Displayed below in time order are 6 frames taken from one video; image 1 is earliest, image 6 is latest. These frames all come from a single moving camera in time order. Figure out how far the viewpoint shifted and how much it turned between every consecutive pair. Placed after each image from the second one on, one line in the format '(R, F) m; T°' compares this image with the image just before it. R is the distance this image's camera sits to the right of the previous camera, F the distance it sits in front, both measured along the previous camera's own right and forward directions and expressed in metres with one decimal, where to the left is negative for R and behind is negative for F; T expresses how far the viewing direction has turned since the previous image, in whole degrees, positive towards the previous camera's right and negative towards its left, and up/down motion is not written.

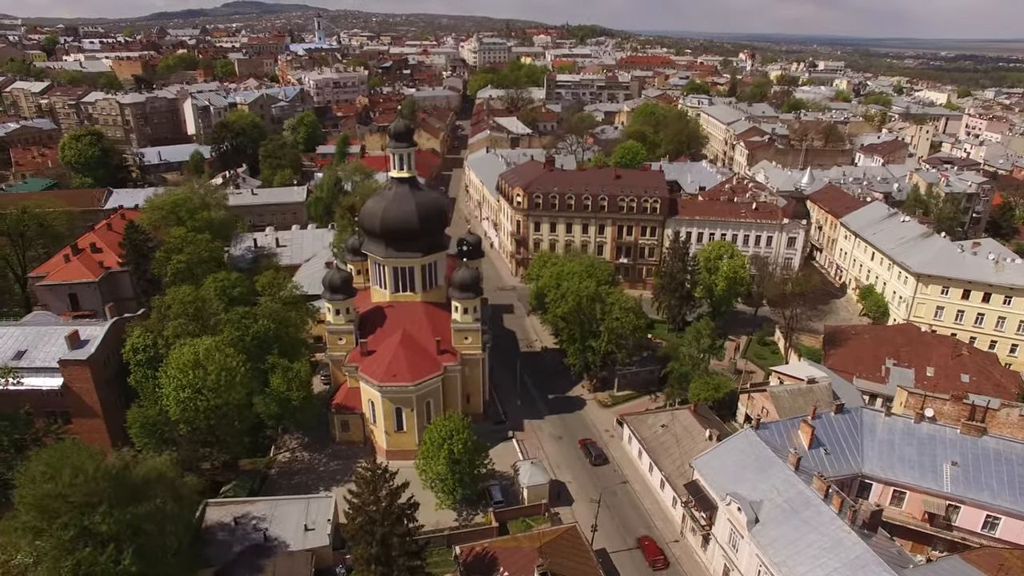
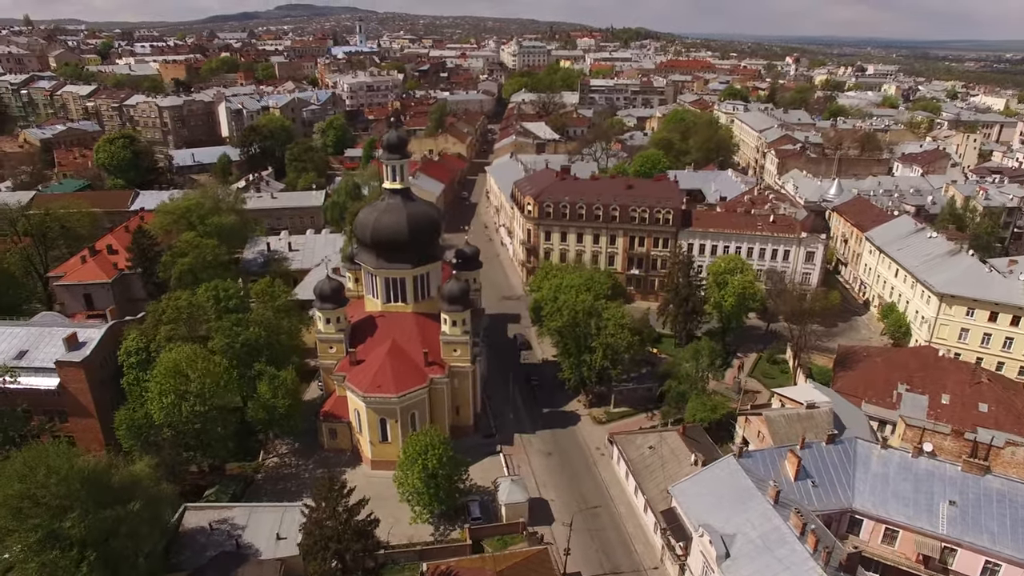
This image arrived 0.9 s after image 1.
(+3.3, +0.7) m; -4°
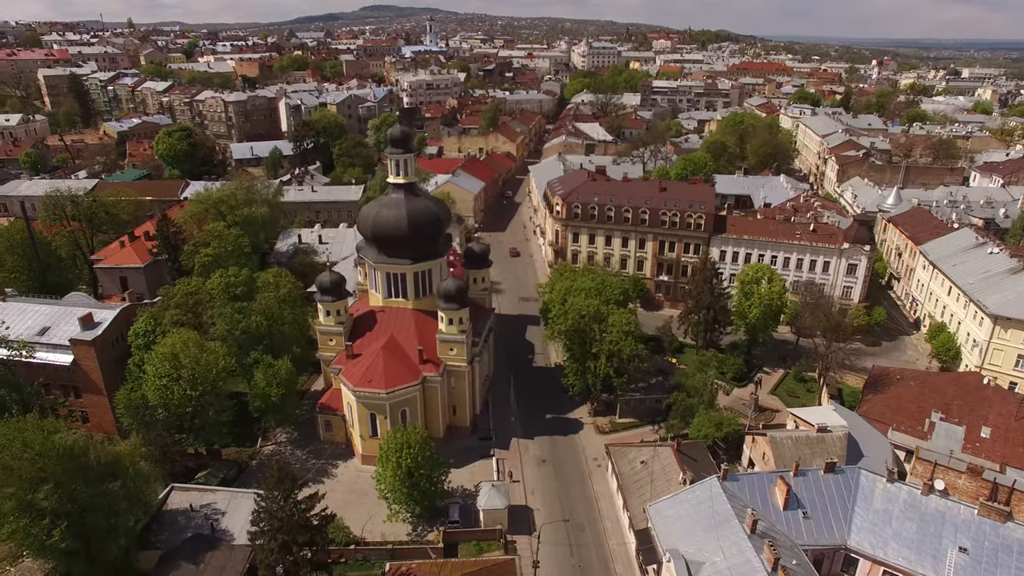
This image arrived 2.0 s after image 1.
(+4.5, +1.3) m; -6°
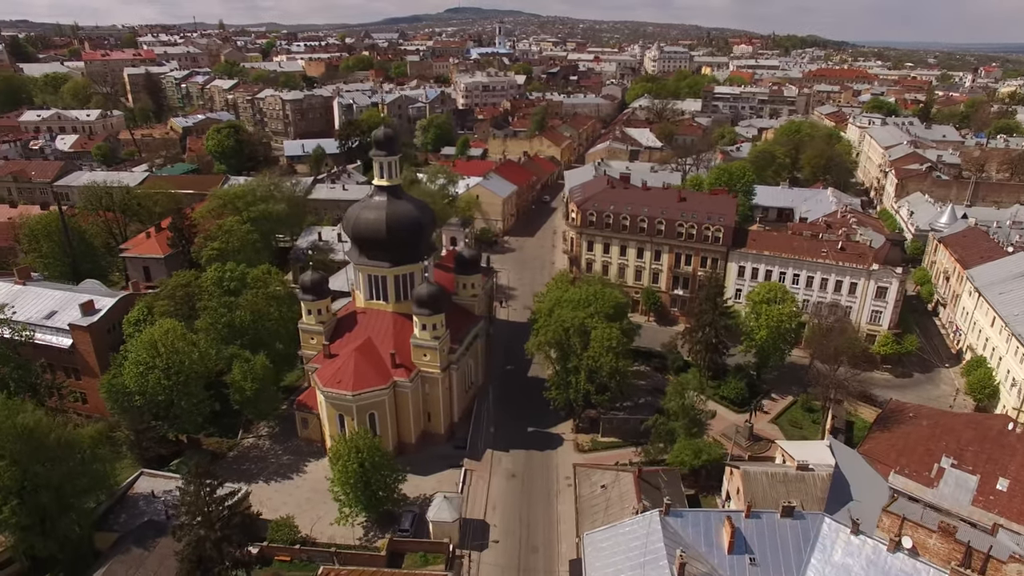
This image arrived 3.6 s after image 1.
(+6.0, +1.4) m; -6°
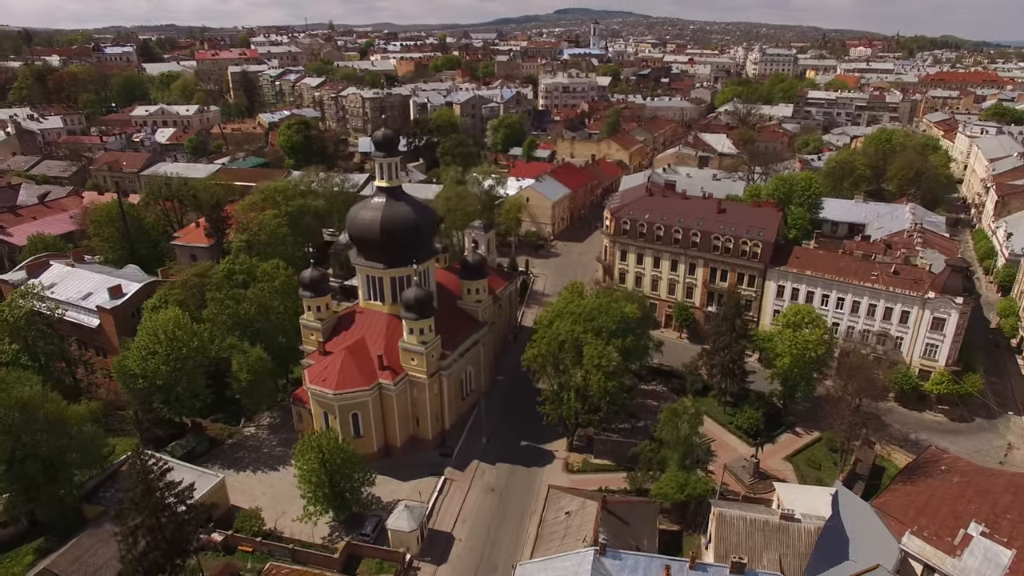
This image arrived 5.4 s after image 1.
(+6.5, +1.9) m; -9°
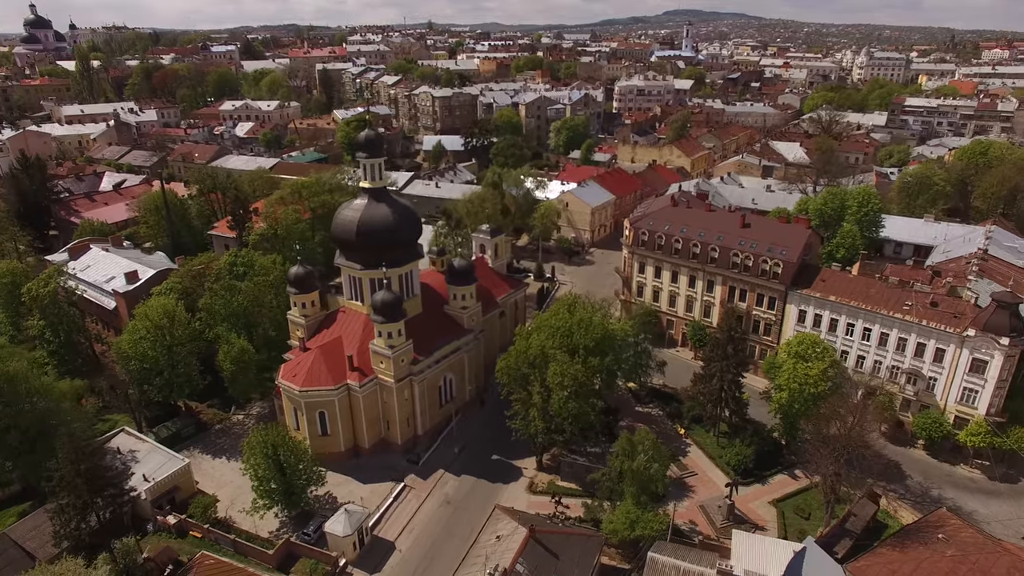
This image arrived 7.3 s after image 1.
(+7.5, +2.0) m; -8°
